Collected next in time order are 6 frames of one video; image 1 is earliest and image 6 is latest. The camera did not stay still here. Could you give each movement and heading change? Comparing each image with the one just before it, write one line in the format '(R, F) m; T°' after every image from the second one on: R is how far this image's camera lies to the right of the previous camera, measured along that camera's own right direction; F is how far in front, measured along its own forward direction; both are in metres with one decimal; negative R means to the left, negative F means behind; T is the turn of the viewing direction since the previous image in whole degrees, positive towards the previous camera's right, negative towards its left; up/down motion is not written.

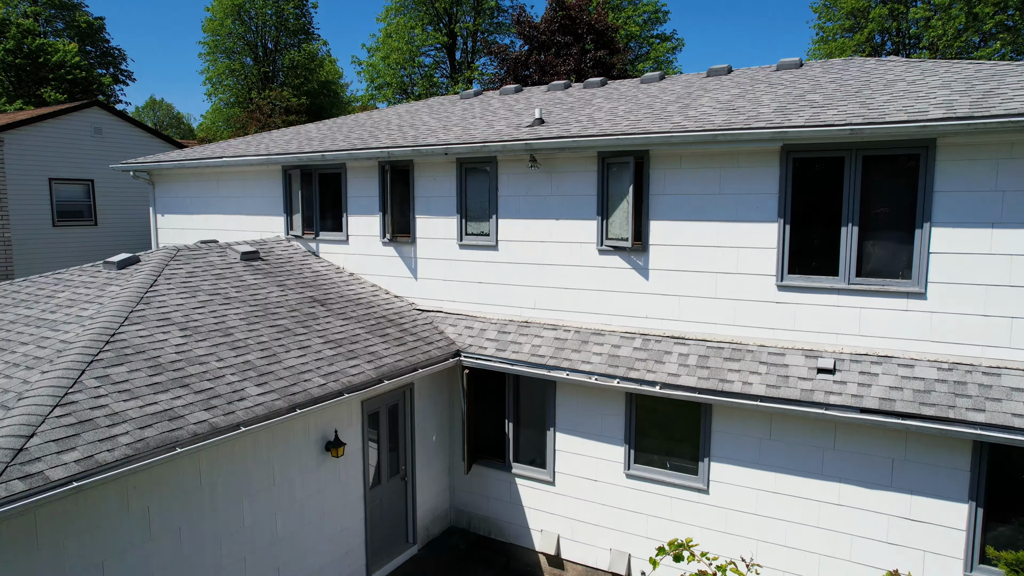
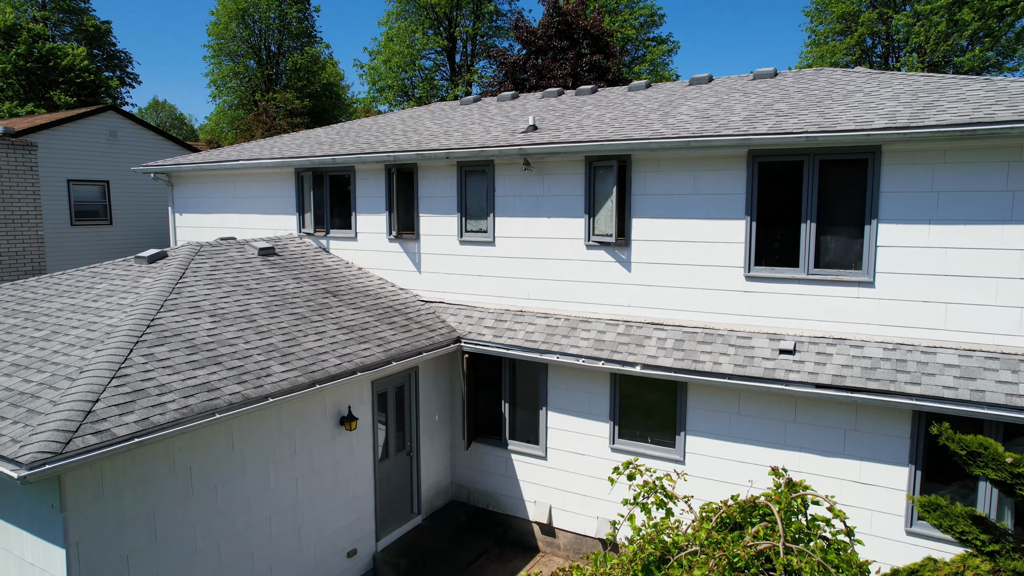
(+0.1, -0.7) m; 0°
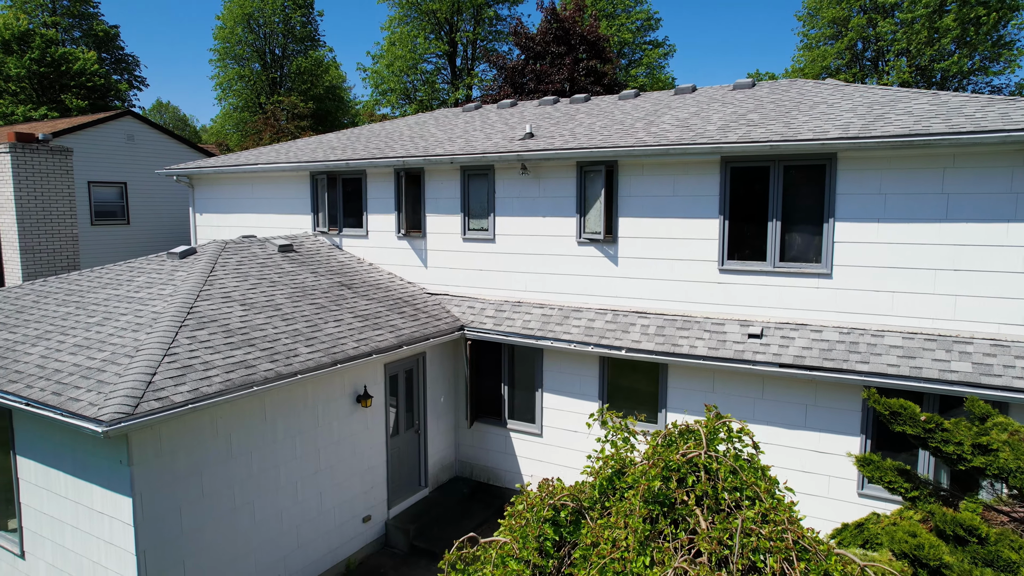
(0.0, -0.8) m; 0°
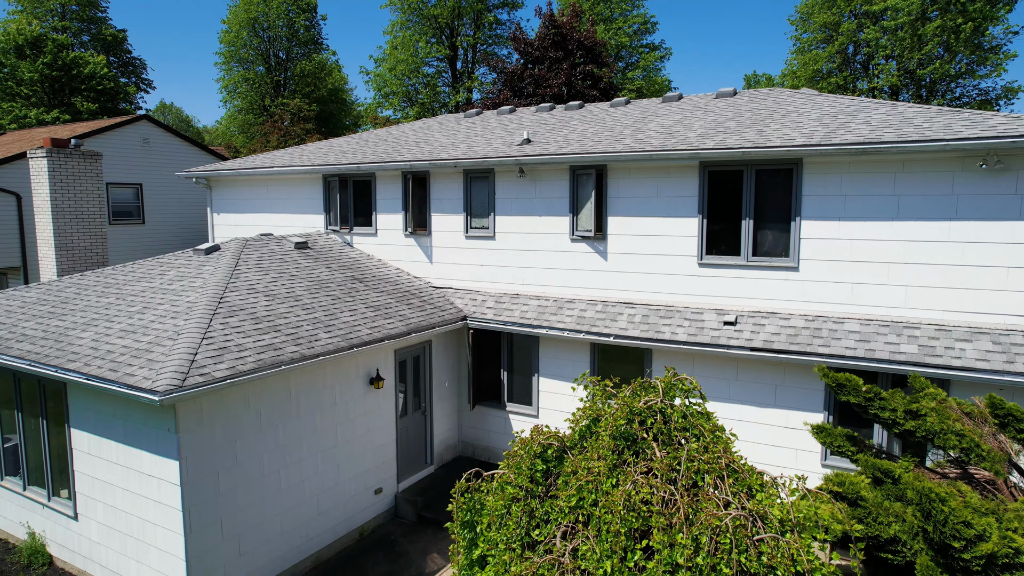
(0.0, -0.8) m; 0°
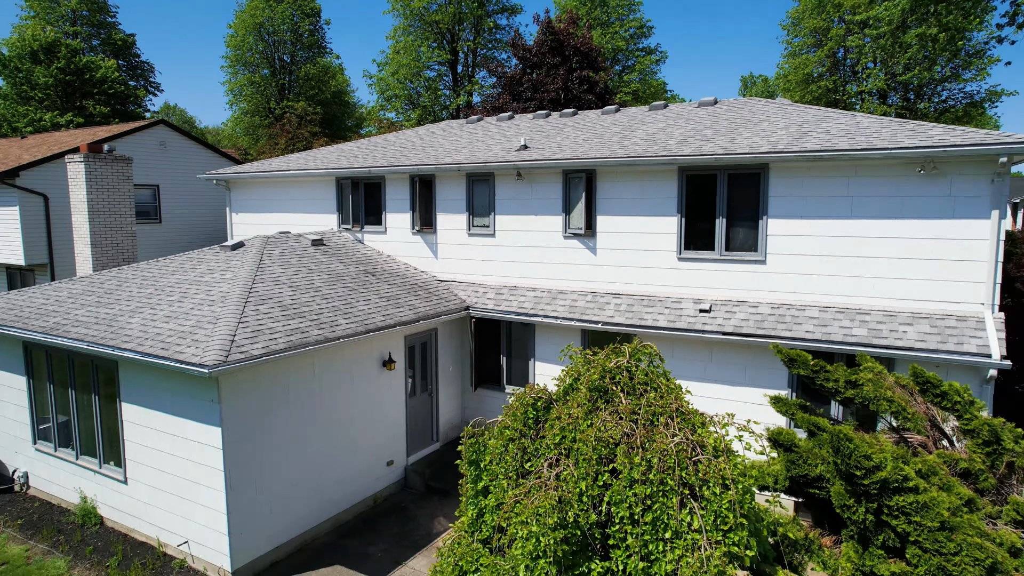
(0.0, -1.0) m; 0°
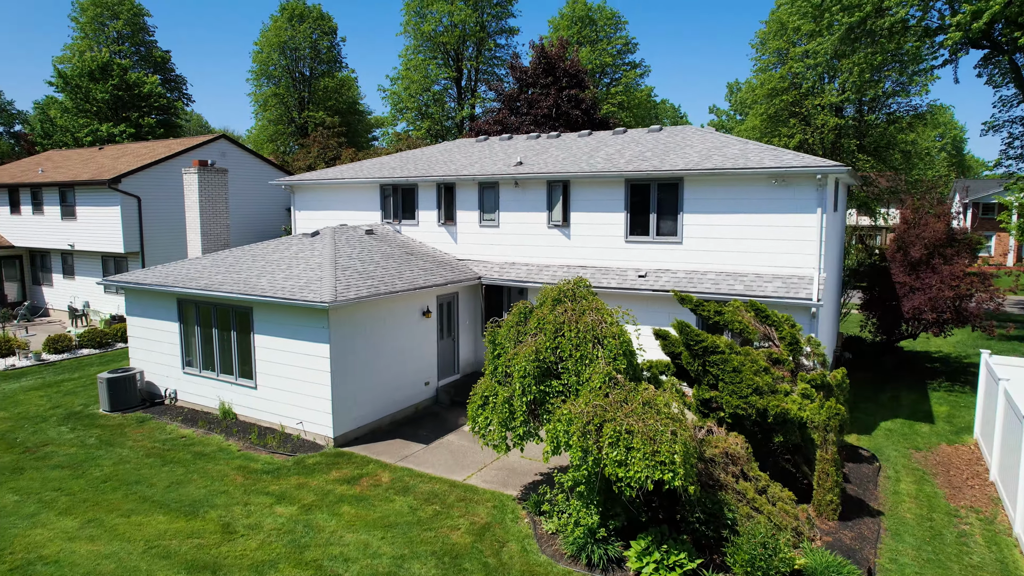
(-0.1, -4.4) m; 0°
